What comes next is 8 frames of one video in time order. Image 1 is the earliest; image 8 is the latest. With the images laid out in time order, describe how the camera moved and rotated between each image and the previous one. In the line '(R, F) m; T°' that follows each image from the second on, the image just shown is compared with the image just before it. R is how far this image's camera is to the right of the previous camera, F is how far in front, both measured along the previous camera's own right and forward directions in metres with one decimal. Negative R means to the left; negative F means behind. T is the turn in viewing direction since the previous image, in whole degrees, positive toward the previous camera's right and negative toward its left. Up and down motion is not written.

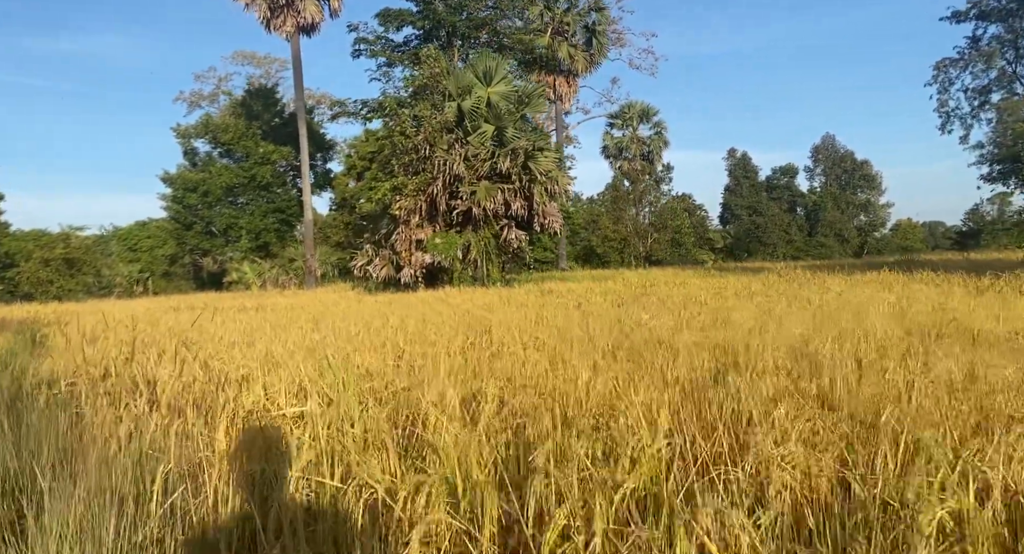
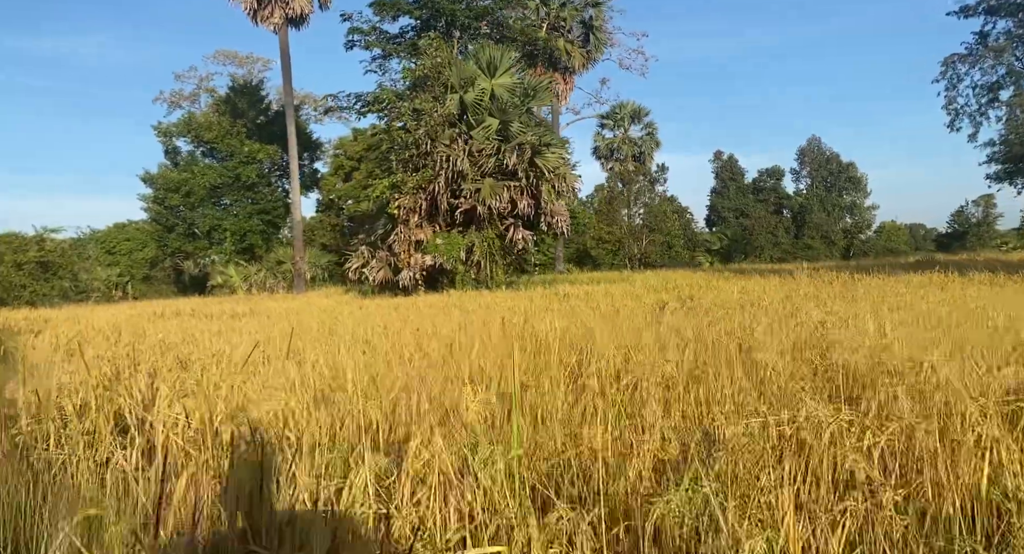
(-0.5, +0.8) m; +1°
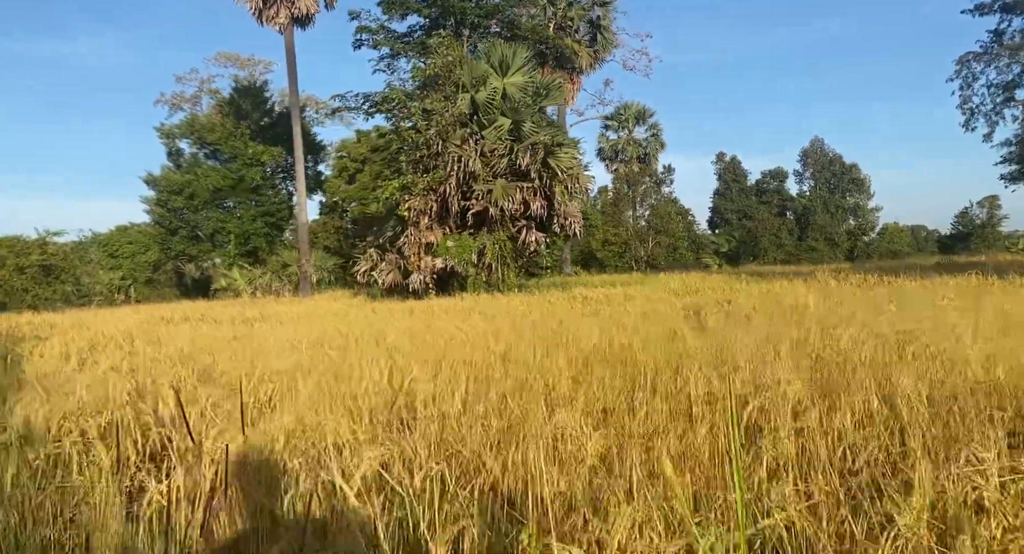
(-0.3, +0.3) m; 0°
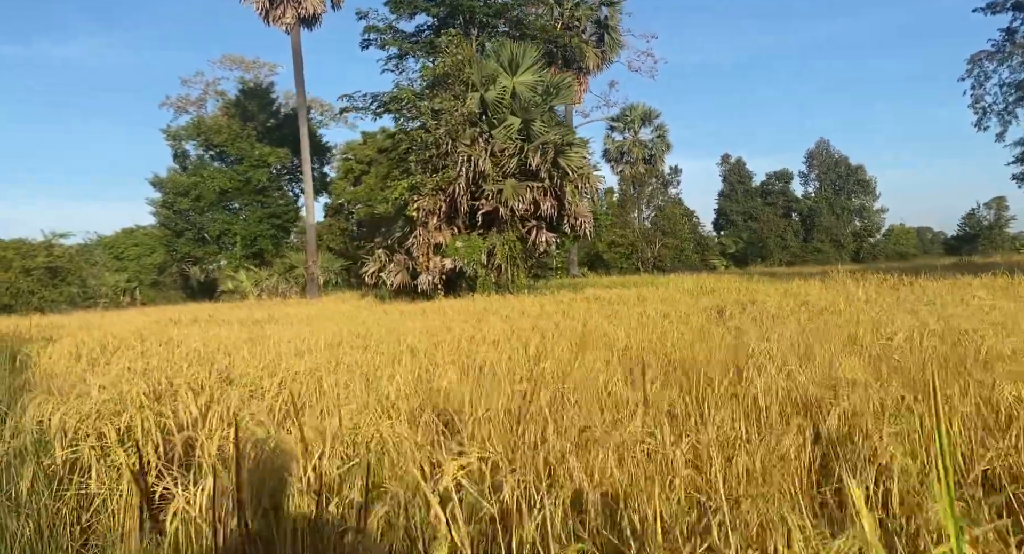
(-0.1, +0.1) m; 0°
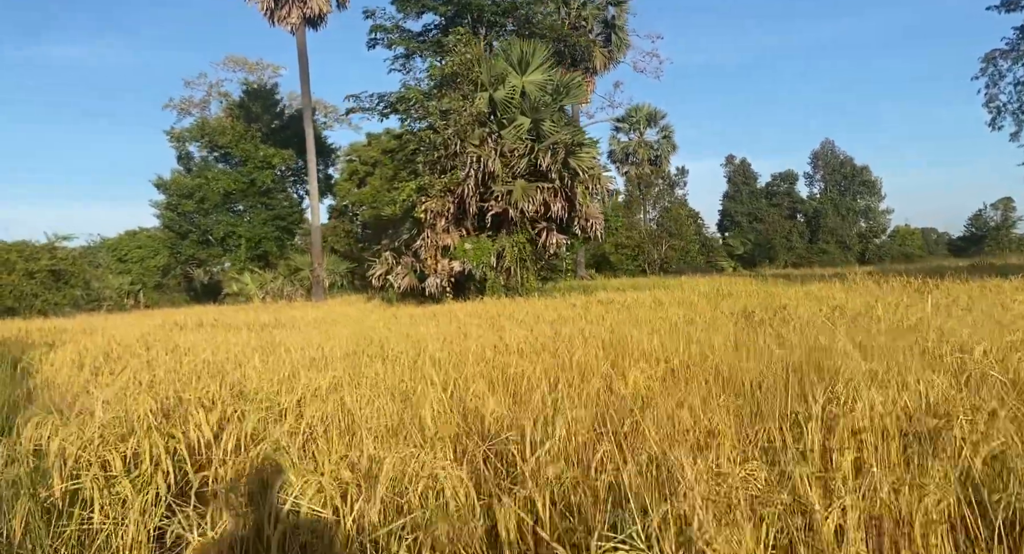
(-0.1, +0.2) m; 0°
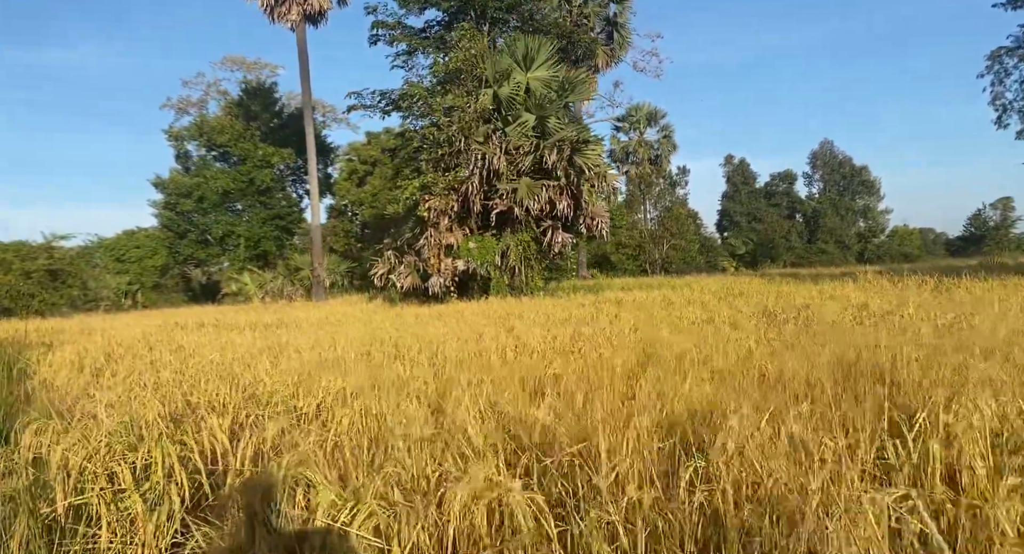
(-0.1, +0.2) m; 0°
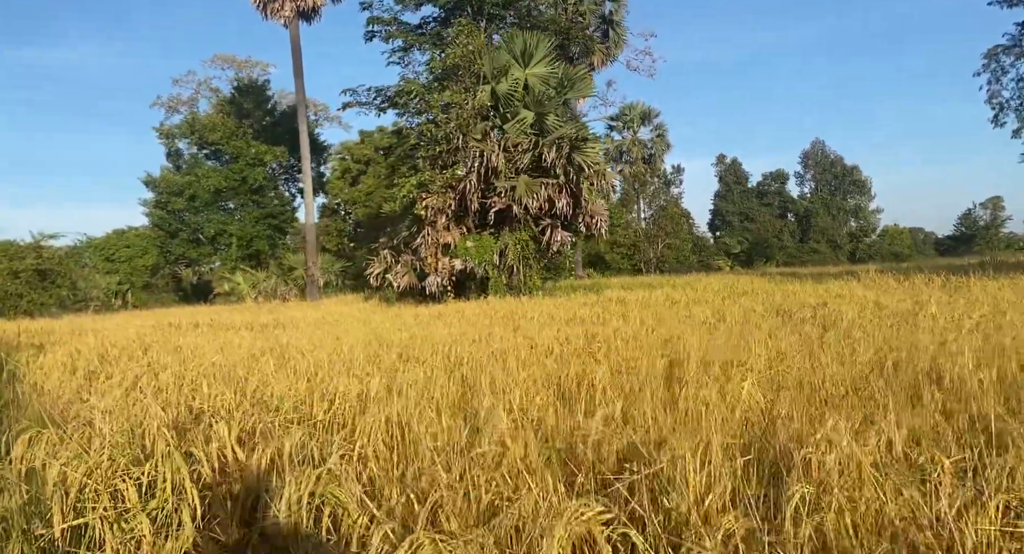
(-0.1, +0.2) m; +1°
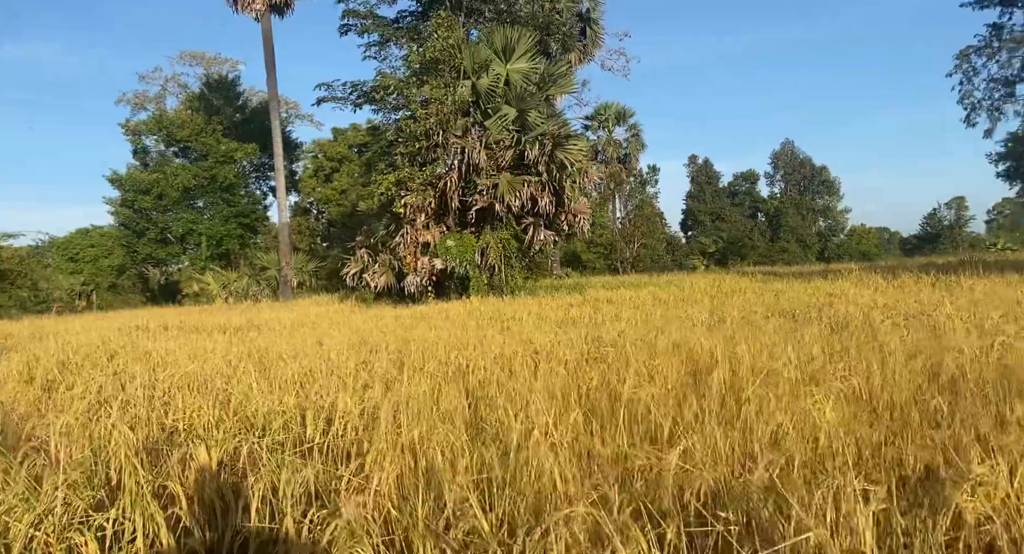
(-0.2, +0.3) m; +2°
